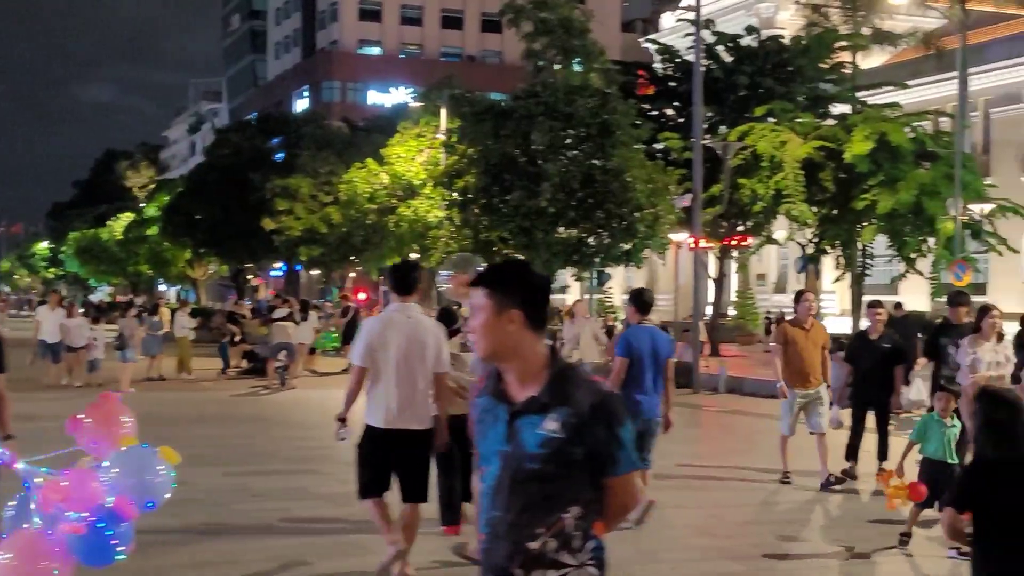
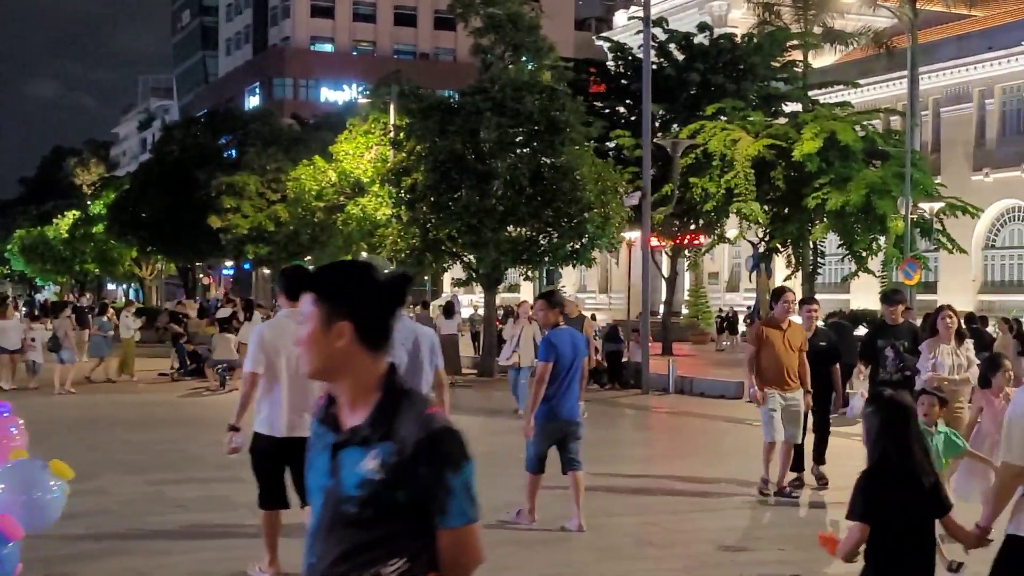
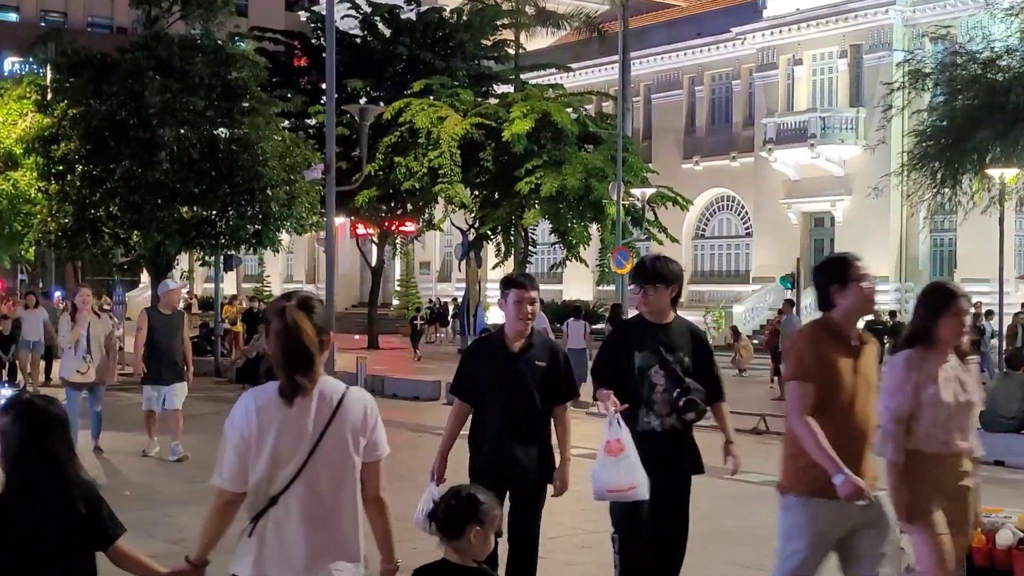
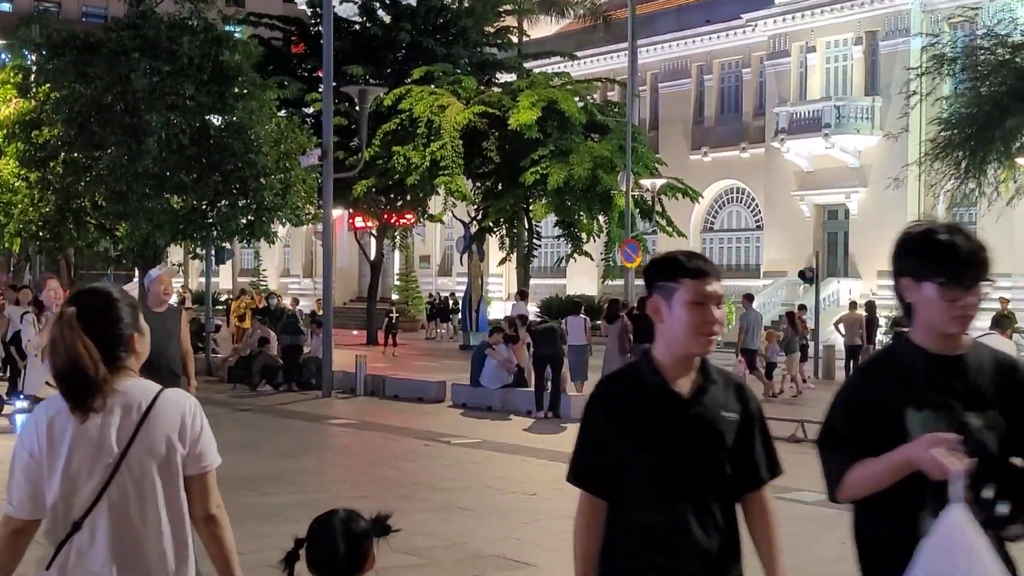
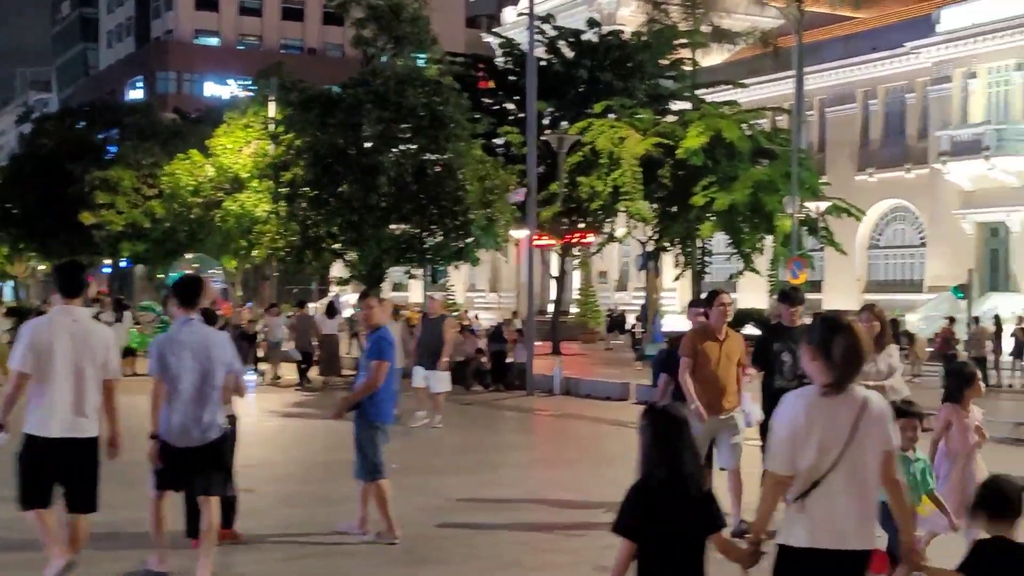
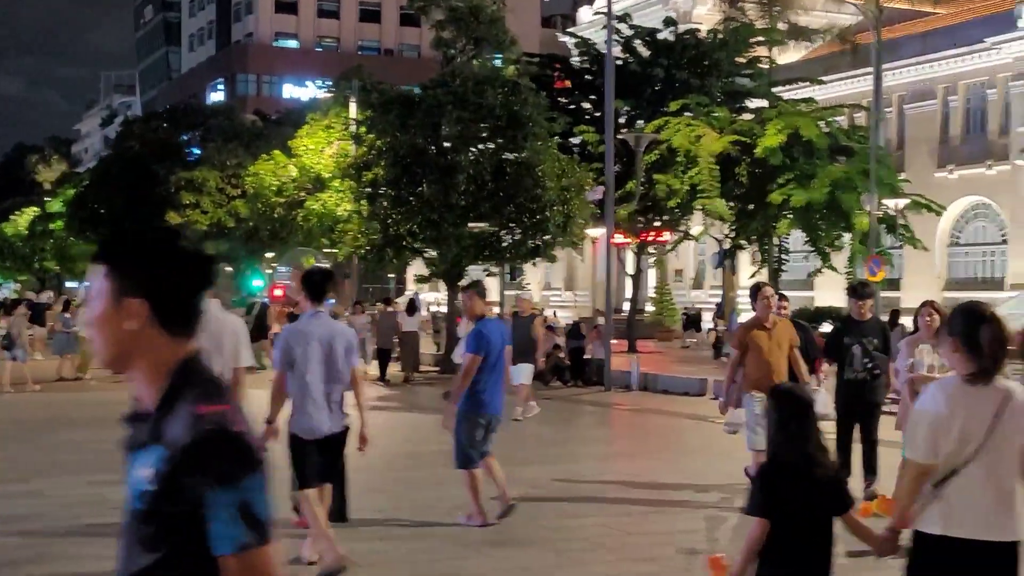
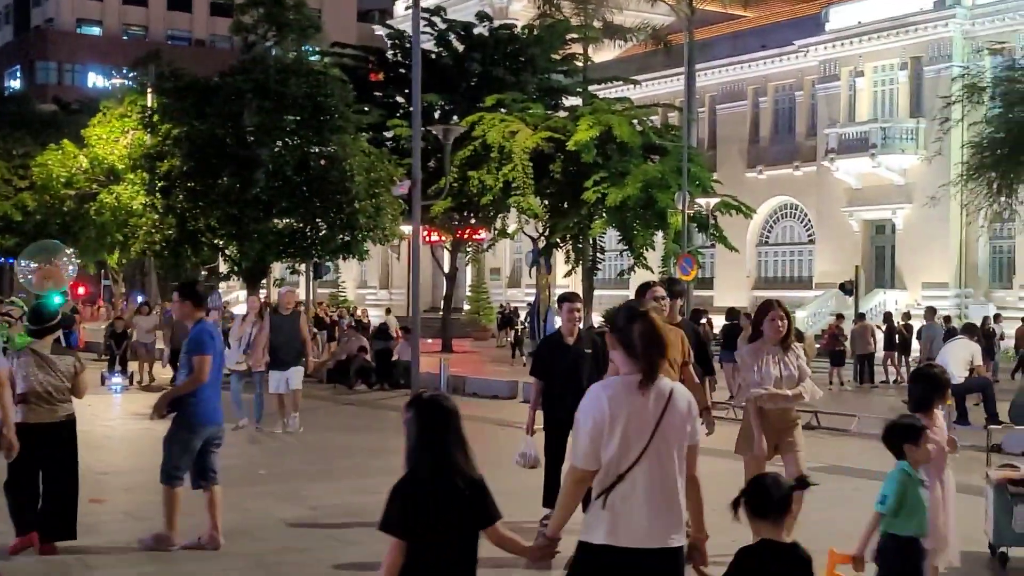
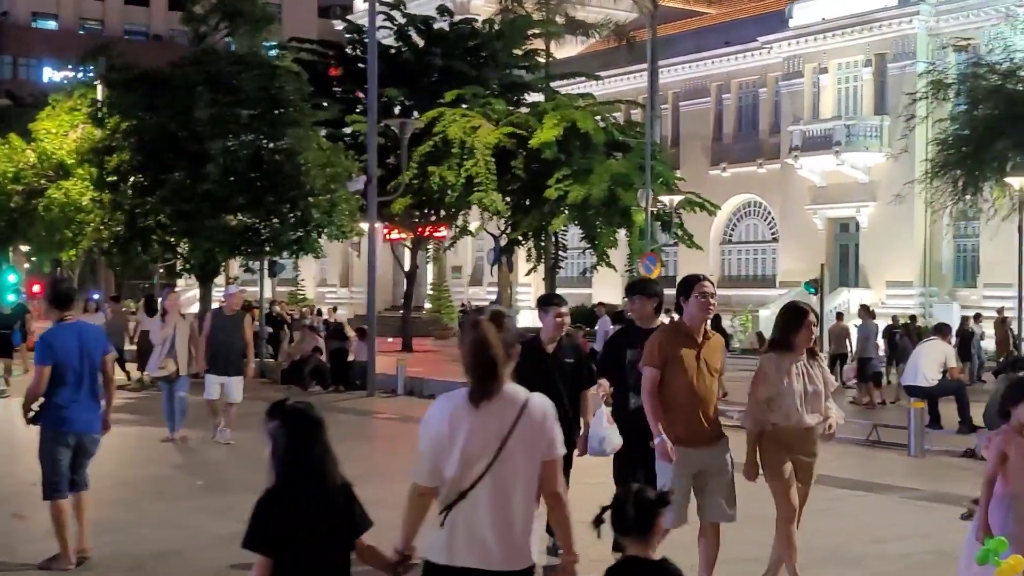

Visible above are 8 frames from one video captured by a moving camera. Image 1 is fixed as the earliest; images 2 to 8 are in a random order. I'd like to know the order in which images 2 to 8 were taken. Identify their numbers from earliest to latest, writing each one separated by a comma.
2, 6, 5, 7, 8, 3, 4
